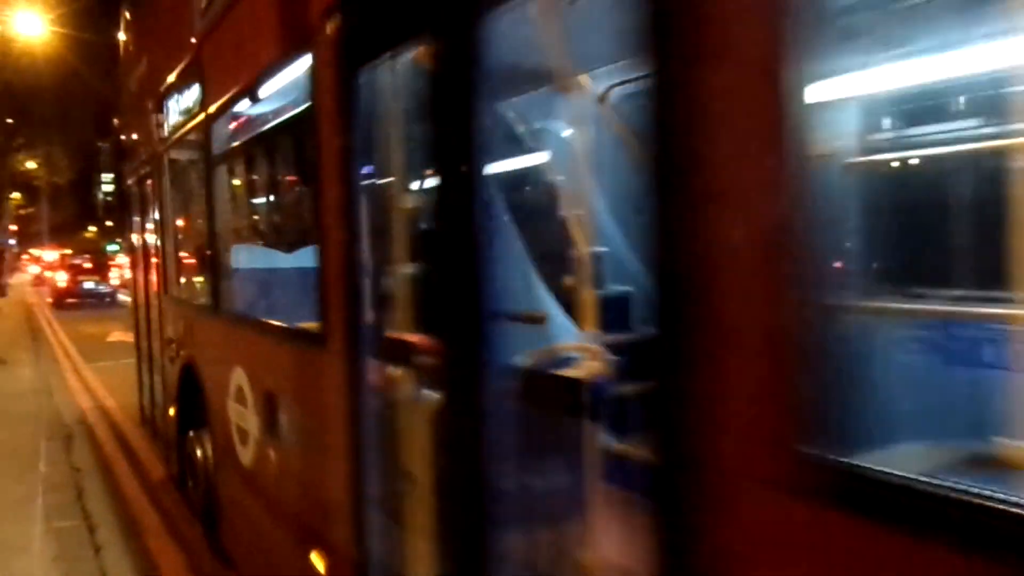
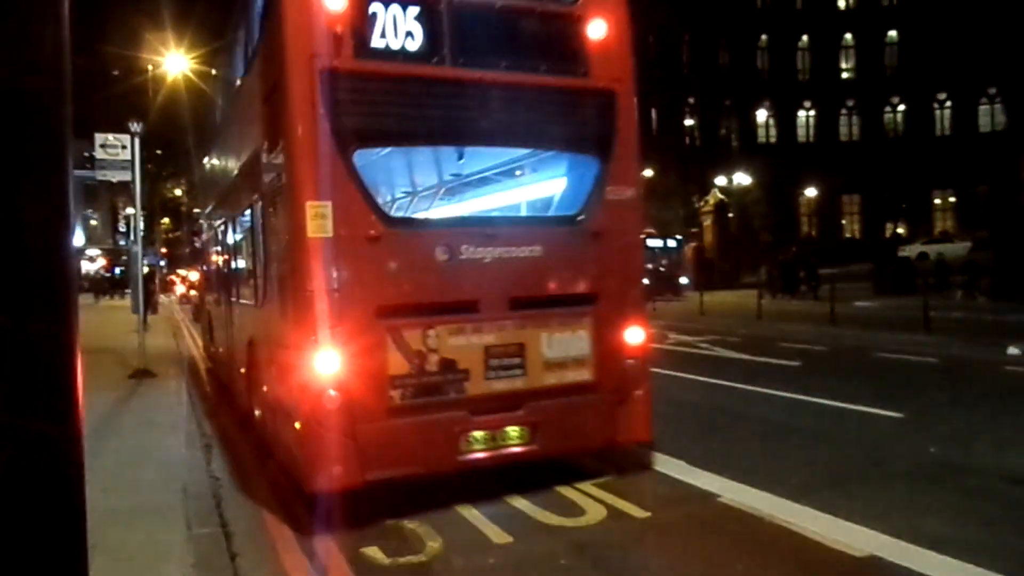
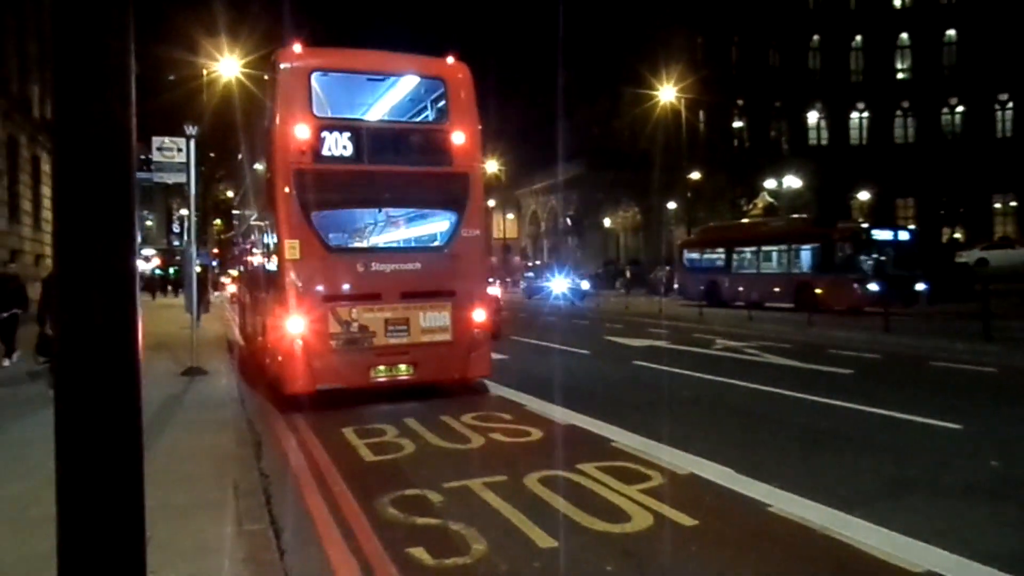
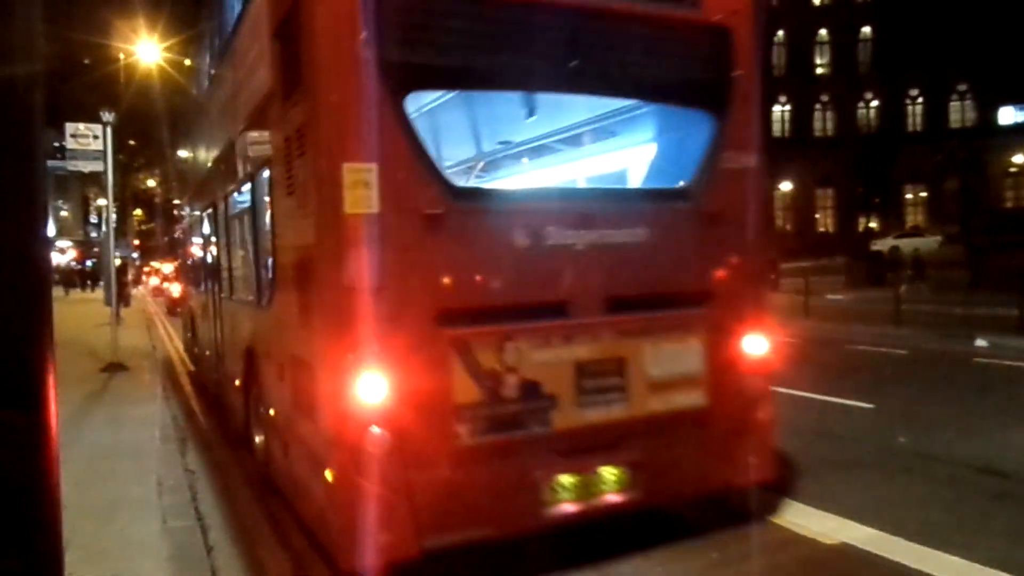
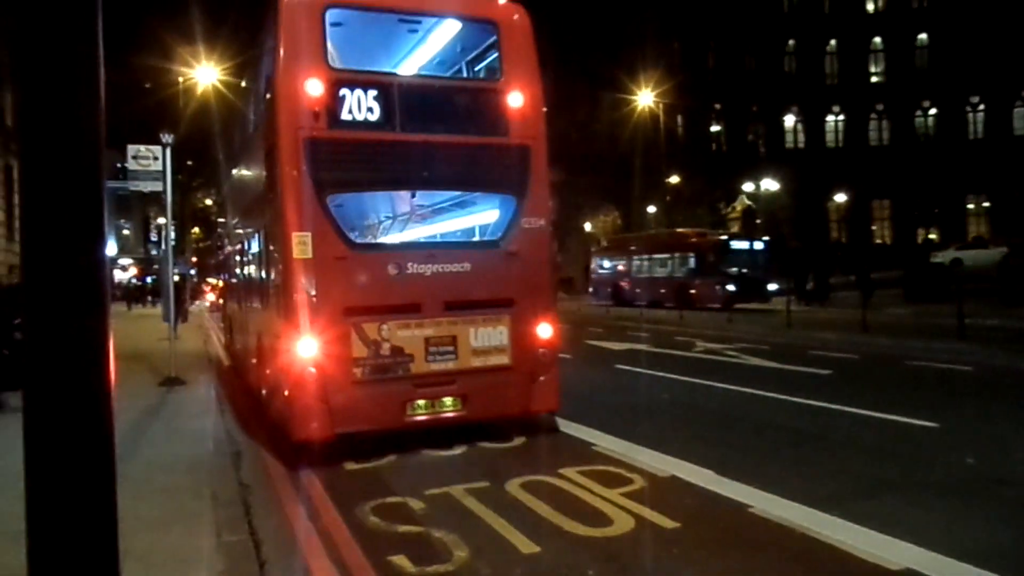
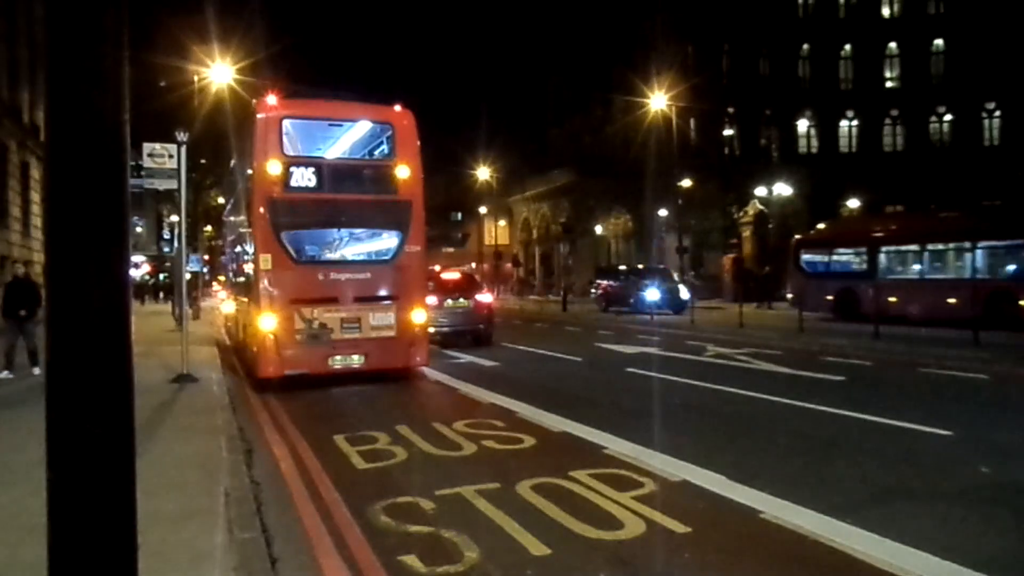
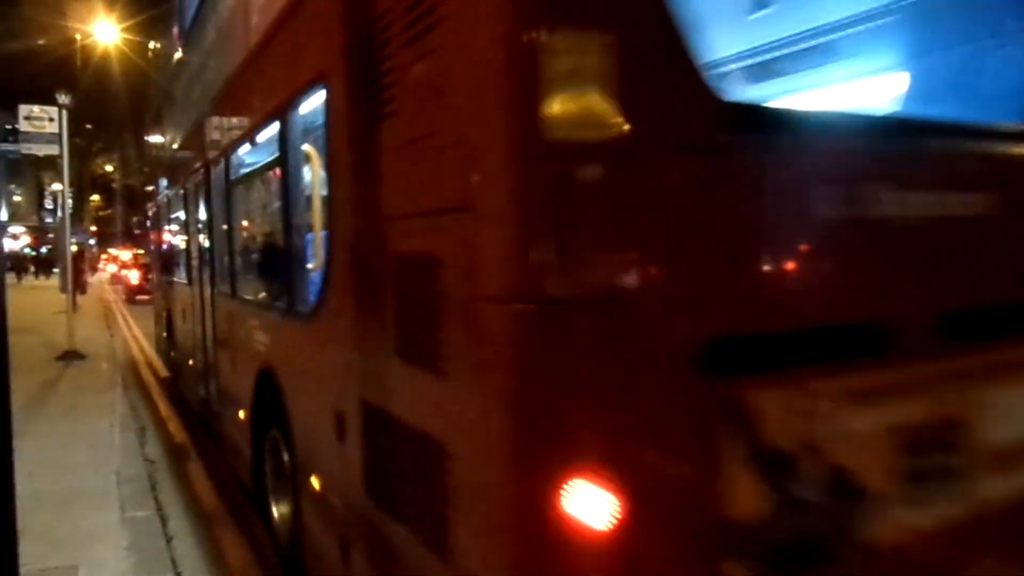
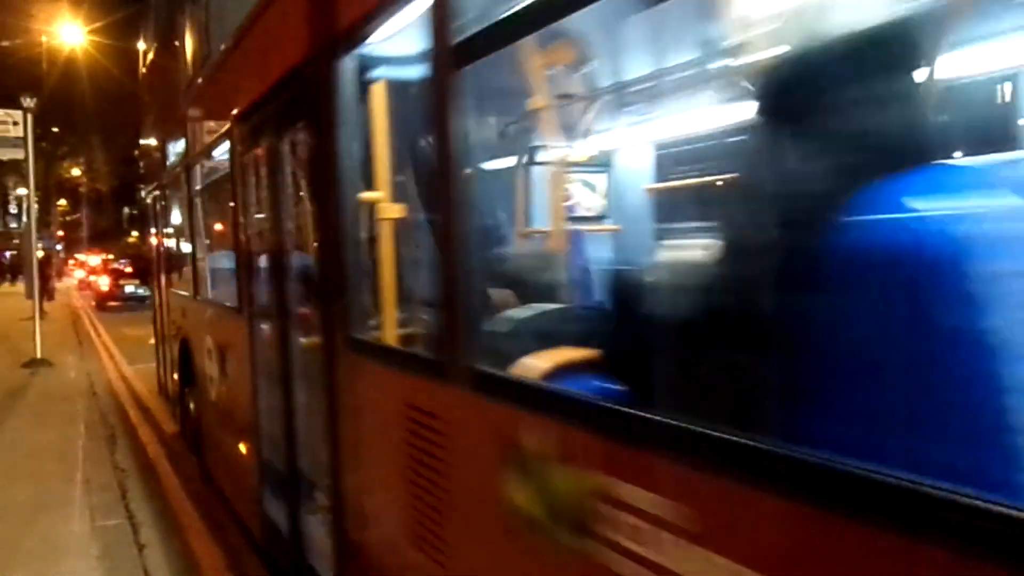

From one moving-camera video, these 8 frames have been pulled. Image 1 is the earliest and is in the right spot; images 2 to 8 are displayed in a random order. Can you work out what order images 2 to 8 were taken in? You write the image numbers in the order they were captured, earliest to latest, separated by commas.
8, 7, 4, 2, 5, 3, 6
